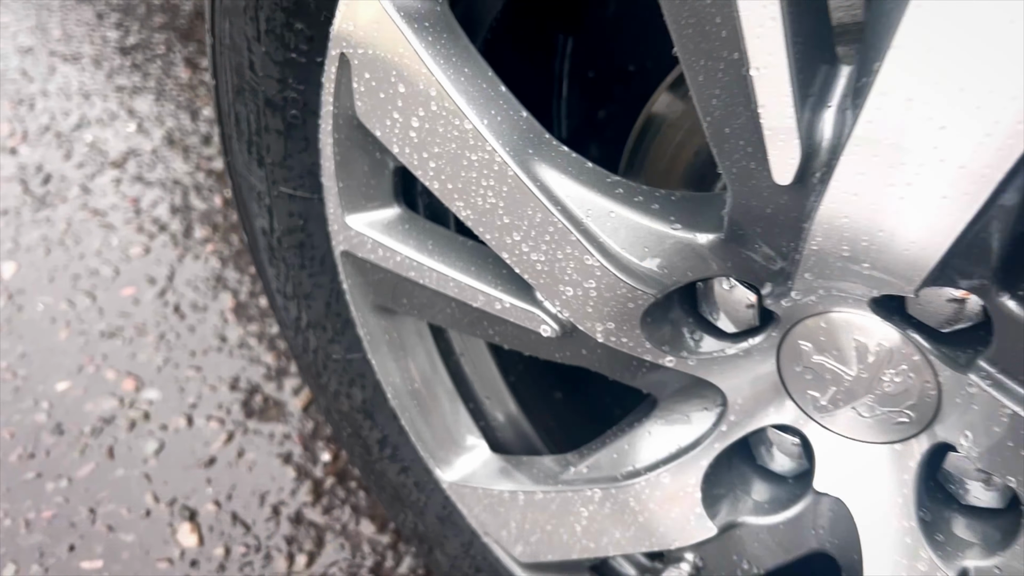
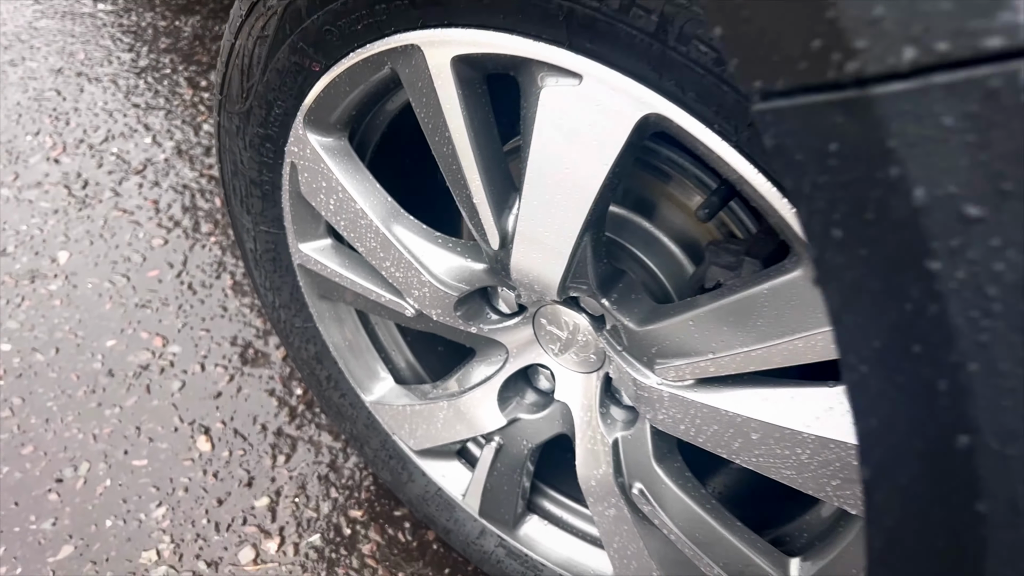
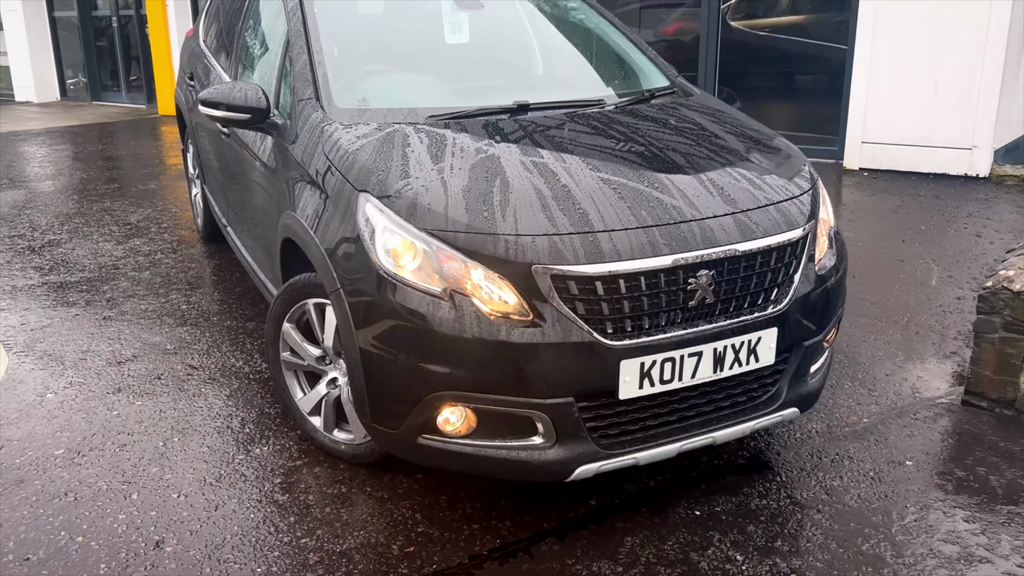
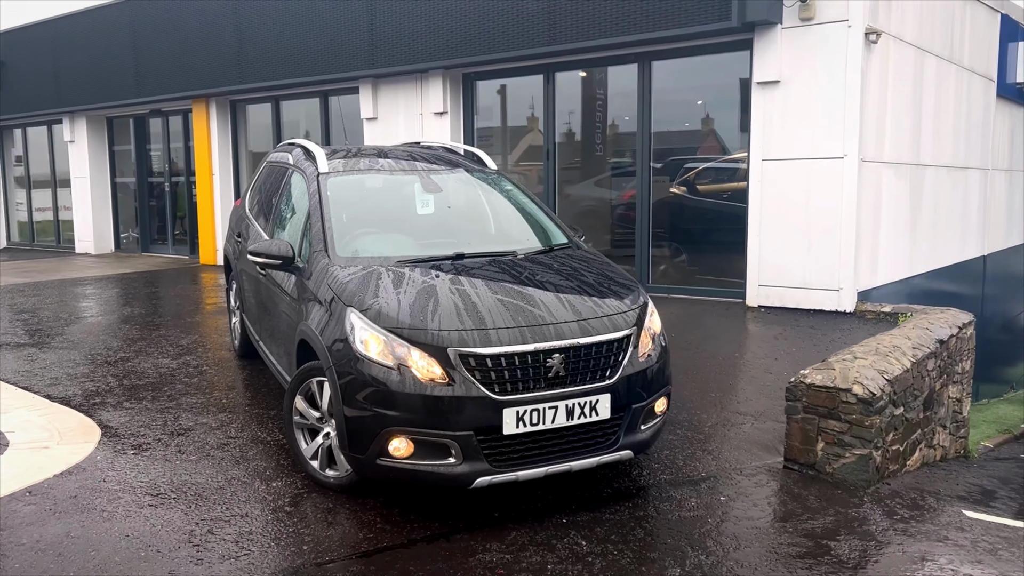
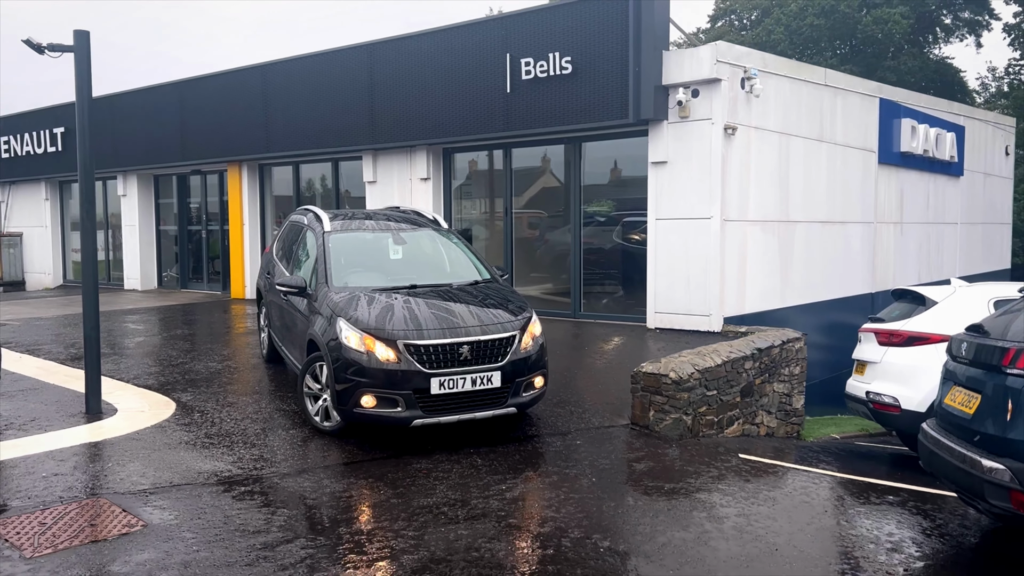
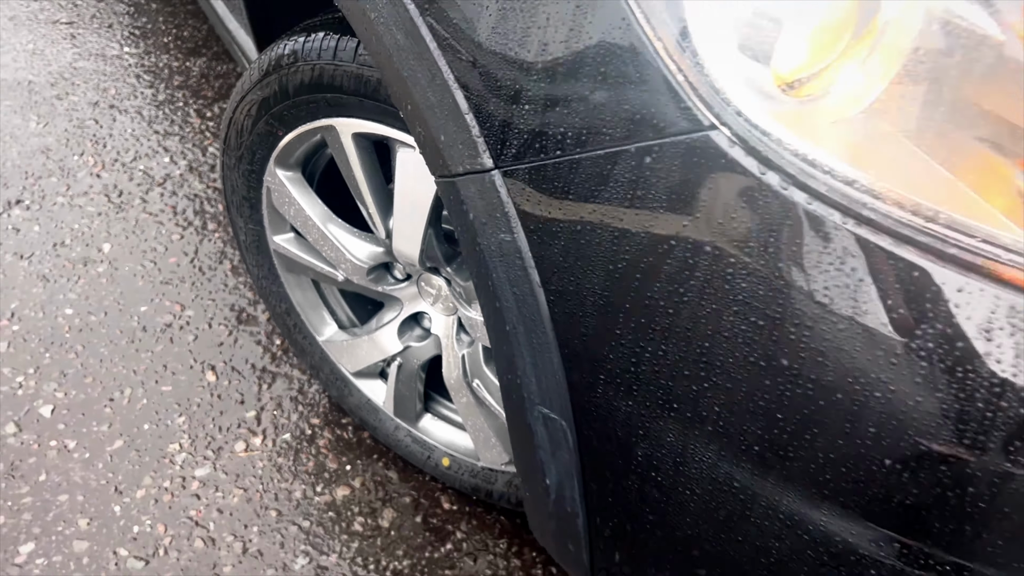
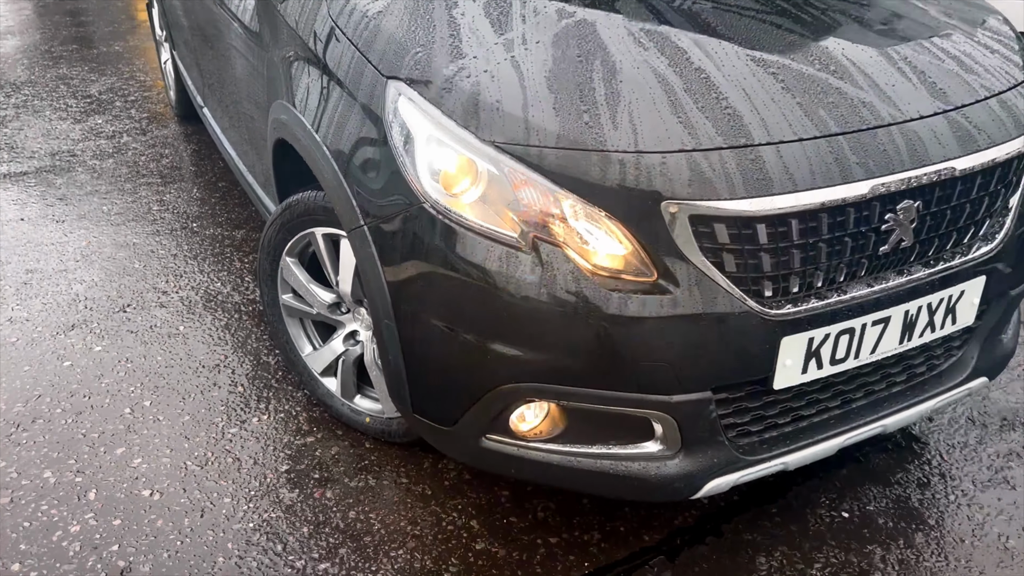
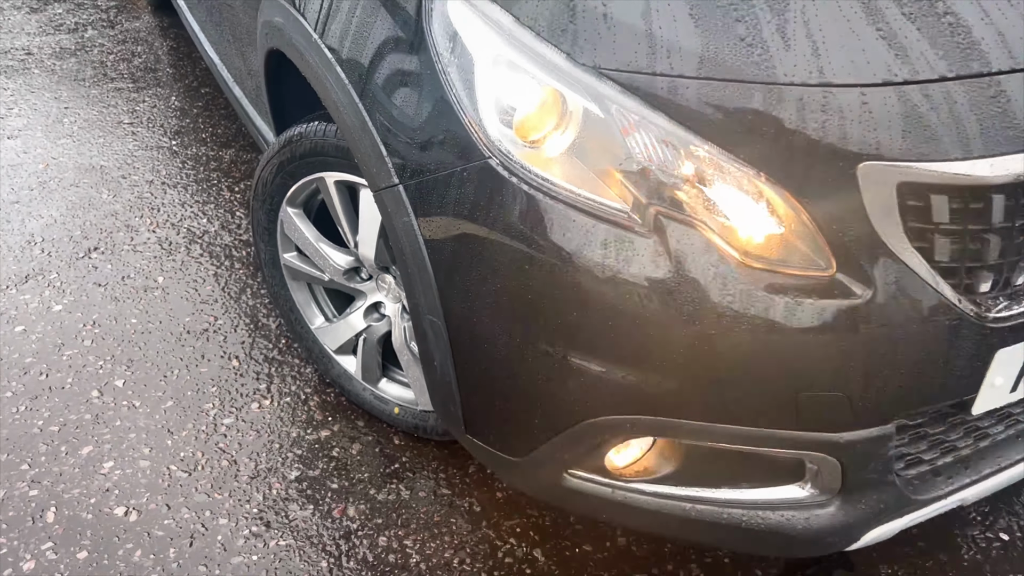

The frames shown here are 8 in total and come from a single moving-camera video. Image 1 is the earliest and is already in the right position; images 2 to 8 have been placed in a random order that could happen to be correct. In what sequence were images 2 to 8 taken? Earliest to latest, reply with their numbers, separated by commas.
2, 6, 8, 7, 3, 4, 5
